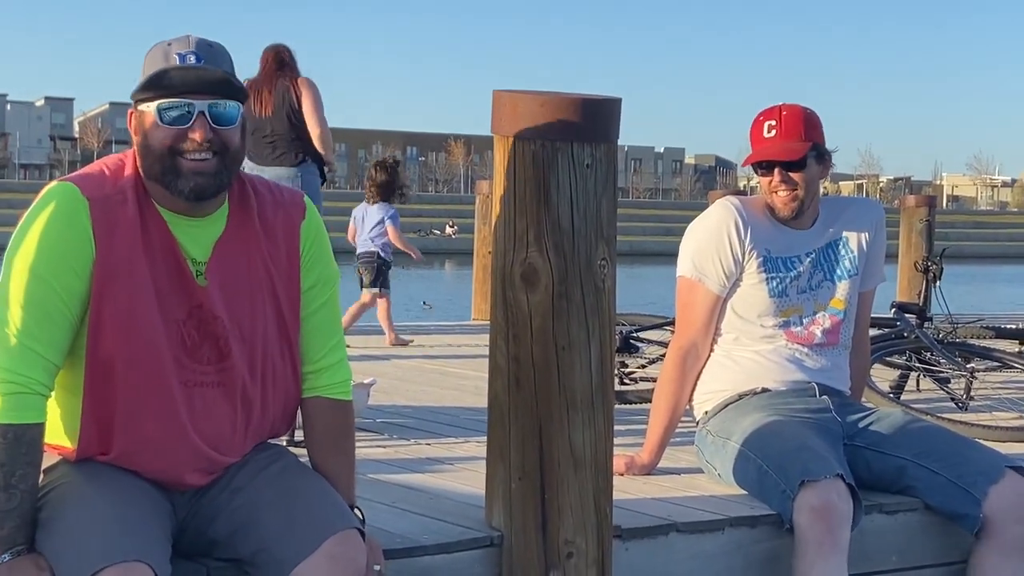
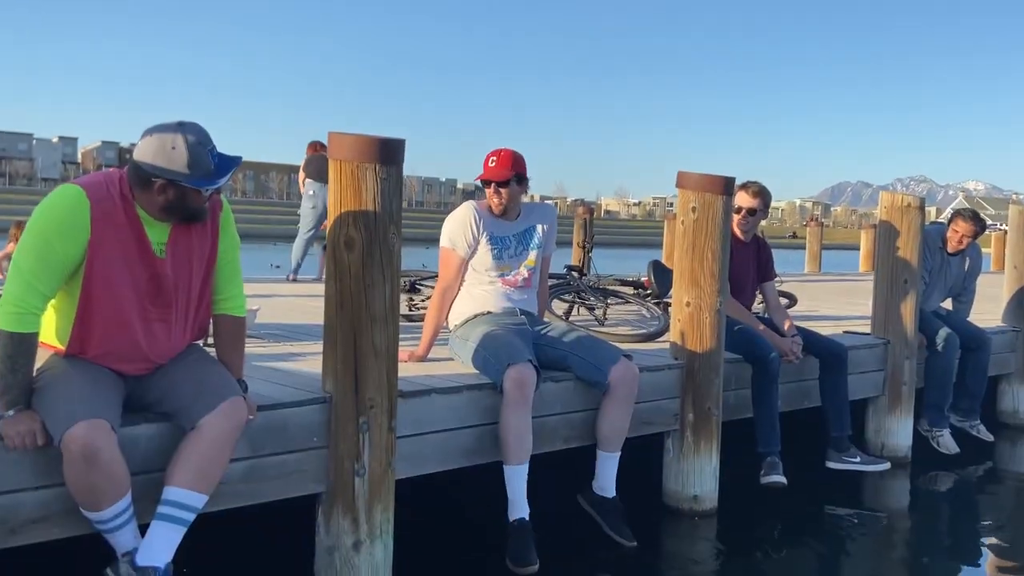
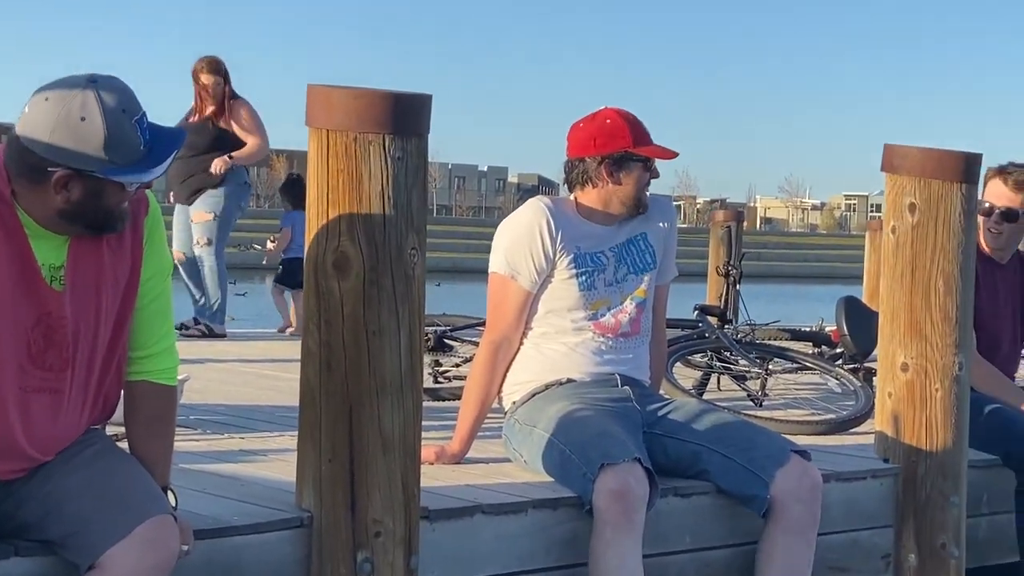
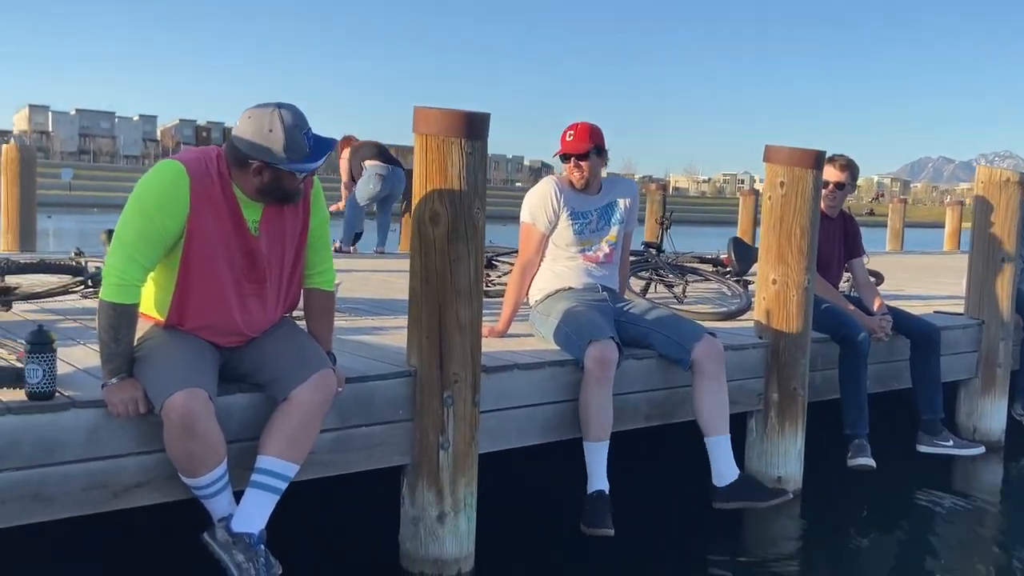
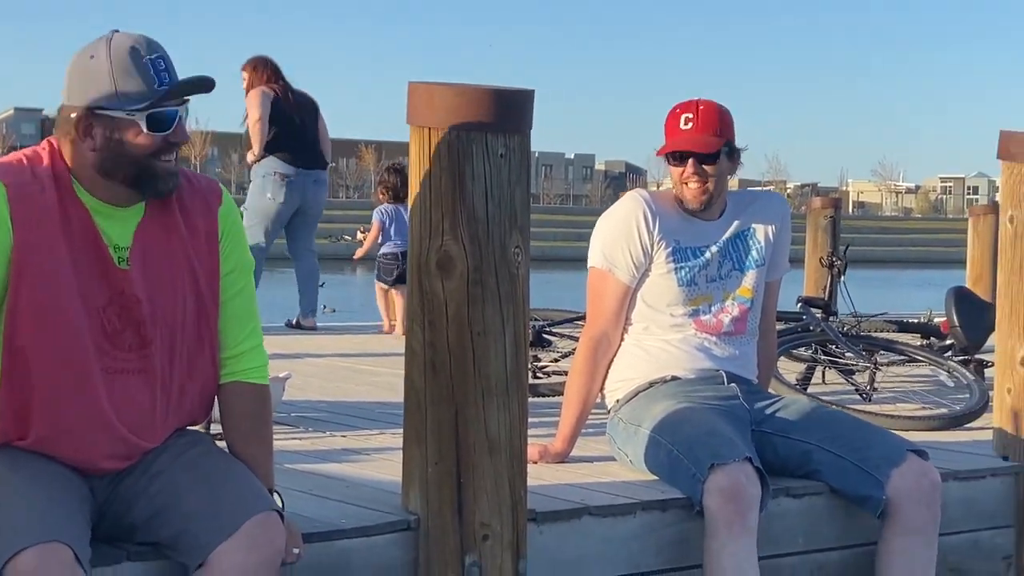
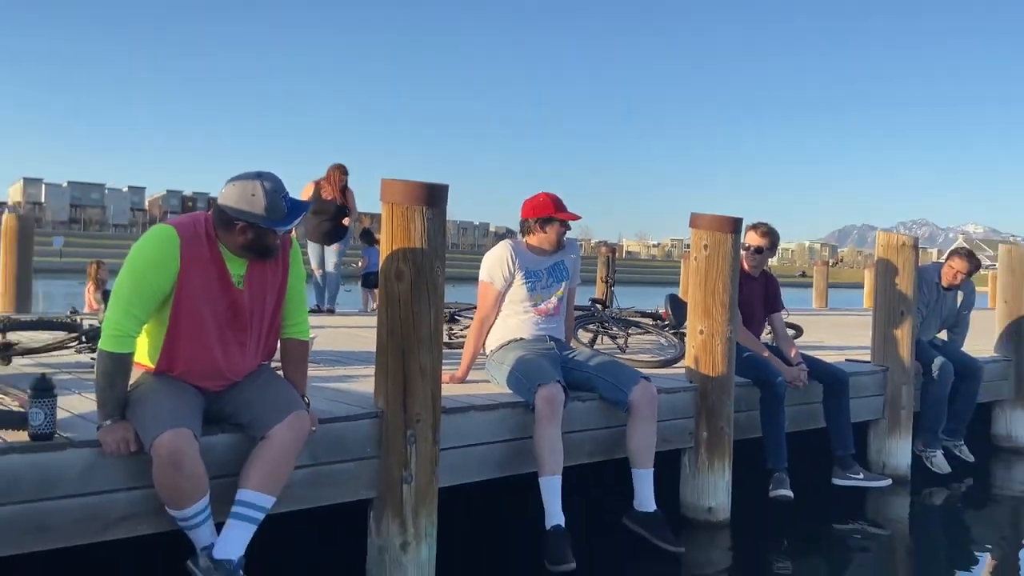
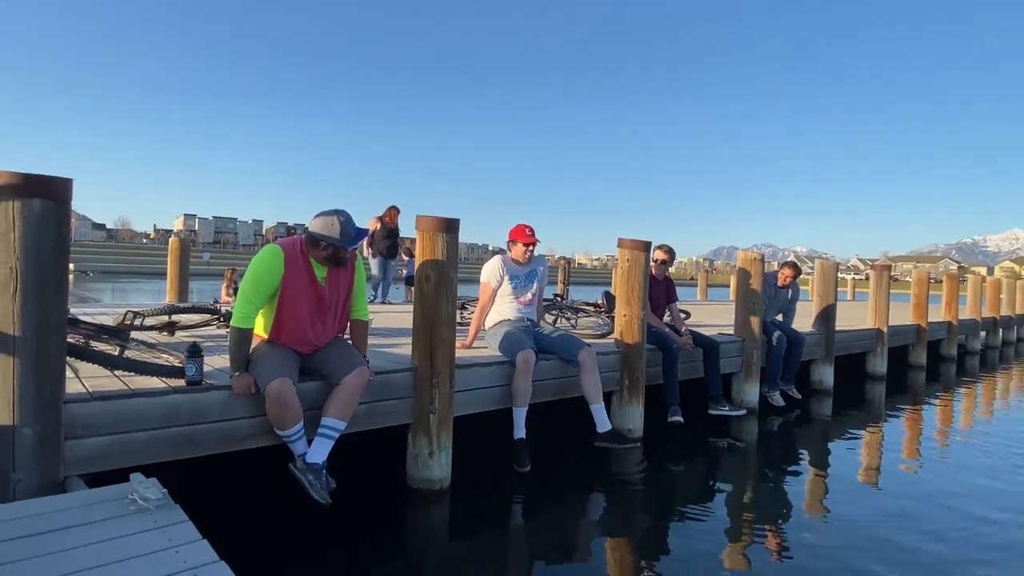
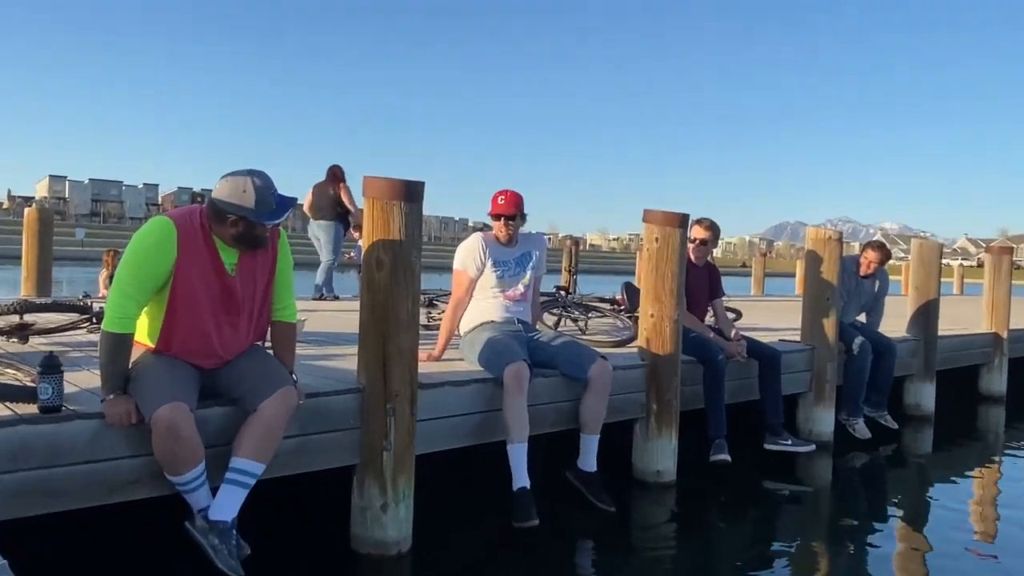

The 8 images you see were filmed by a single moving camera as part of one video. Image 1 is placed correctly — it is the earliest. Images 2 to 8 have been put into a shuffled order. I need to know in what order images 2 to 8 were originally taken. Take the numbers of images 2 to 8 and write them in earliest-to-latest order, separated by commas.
5, 3, 6, 7, 8, 2, 4
